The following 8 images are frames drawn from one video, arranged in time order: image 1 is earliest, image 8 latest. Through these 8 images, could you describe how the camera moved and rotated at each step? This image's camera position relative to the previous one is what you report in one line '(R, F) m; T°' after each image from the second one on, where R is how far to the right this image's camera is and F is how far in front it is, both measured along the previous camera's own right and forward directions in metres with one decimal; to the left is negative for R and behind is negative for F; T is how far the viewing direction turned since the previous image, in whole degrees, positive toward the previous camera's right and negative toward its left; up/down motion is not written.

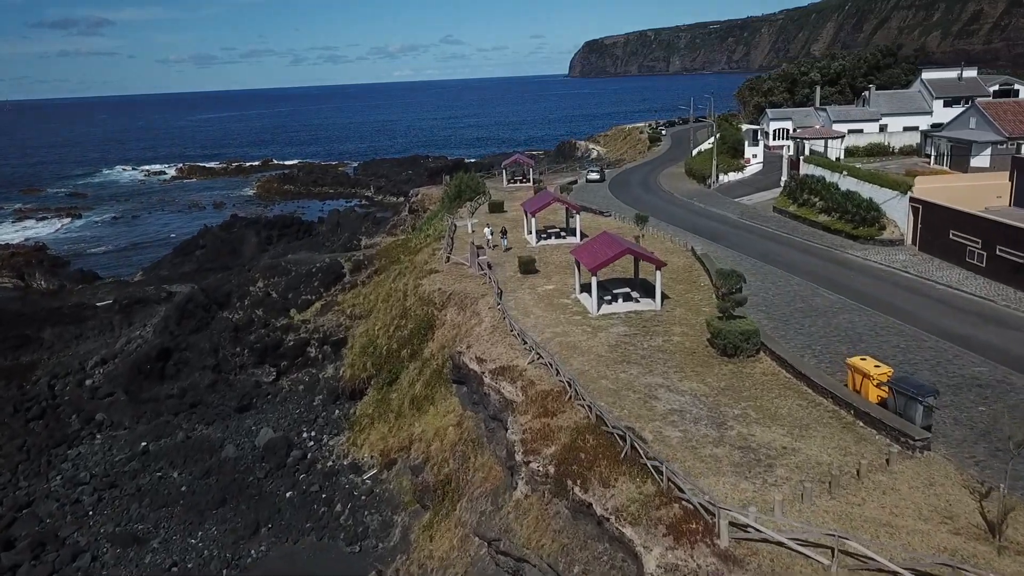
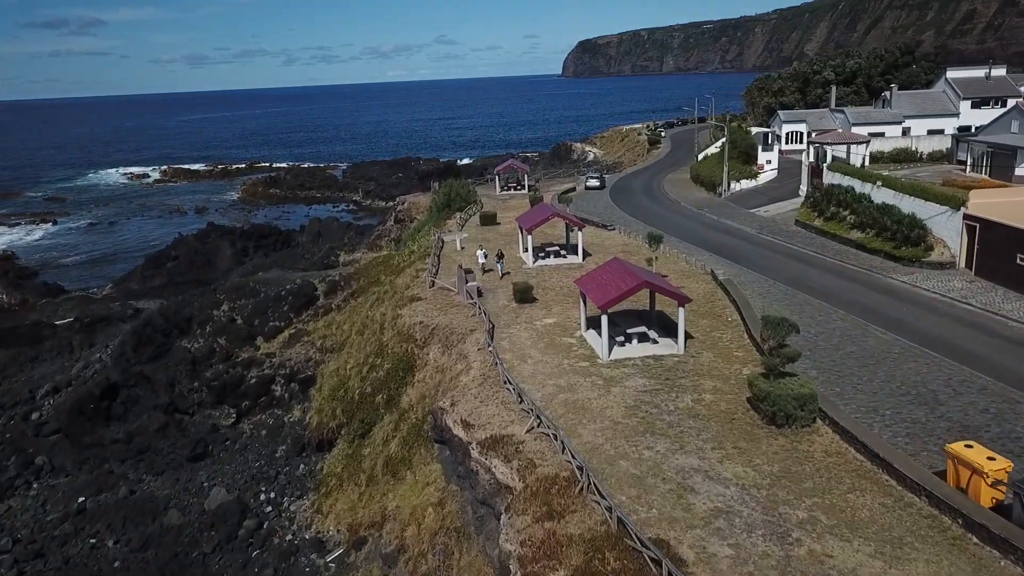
(0.0, +4.2) m; 0°
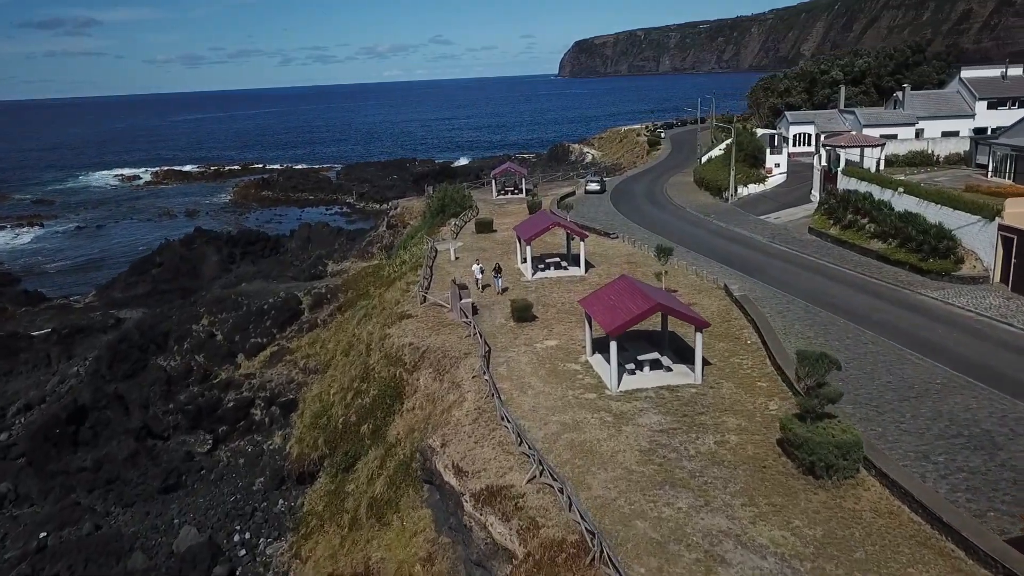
(0.0, +2.1) m; 0°
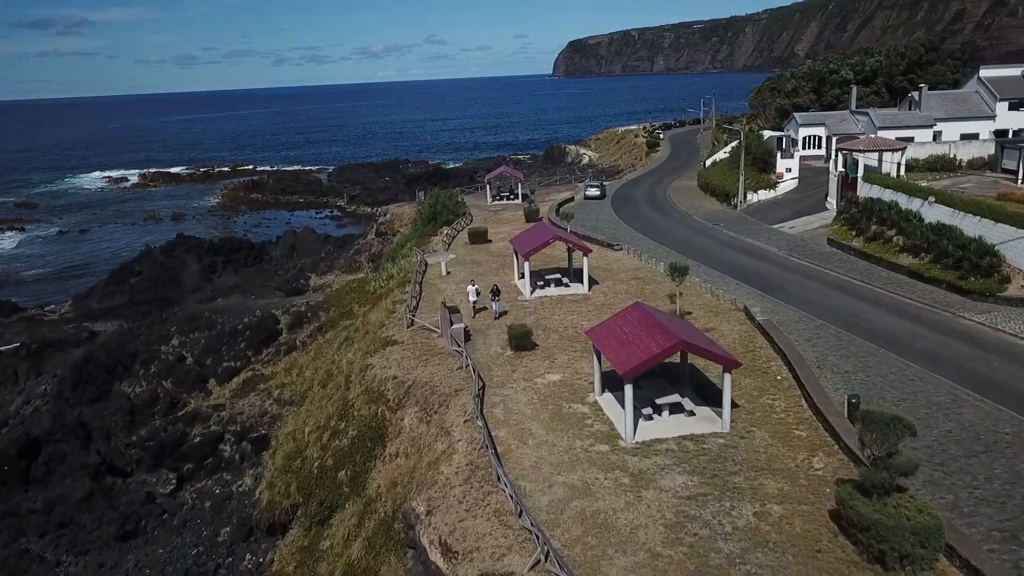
(-0.1, +2.6) m; 0°
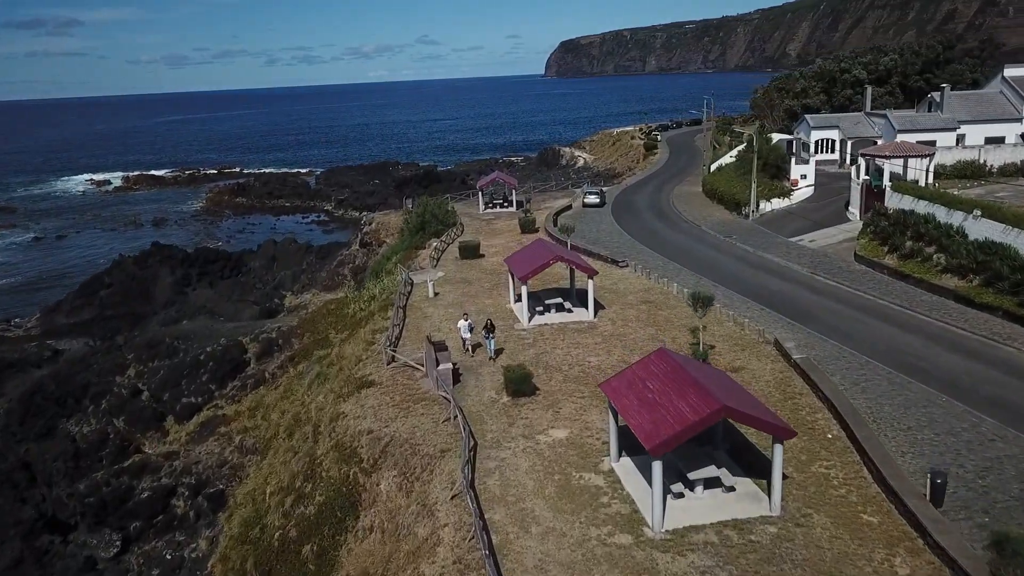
(-0.1, +3.2) m; +1°
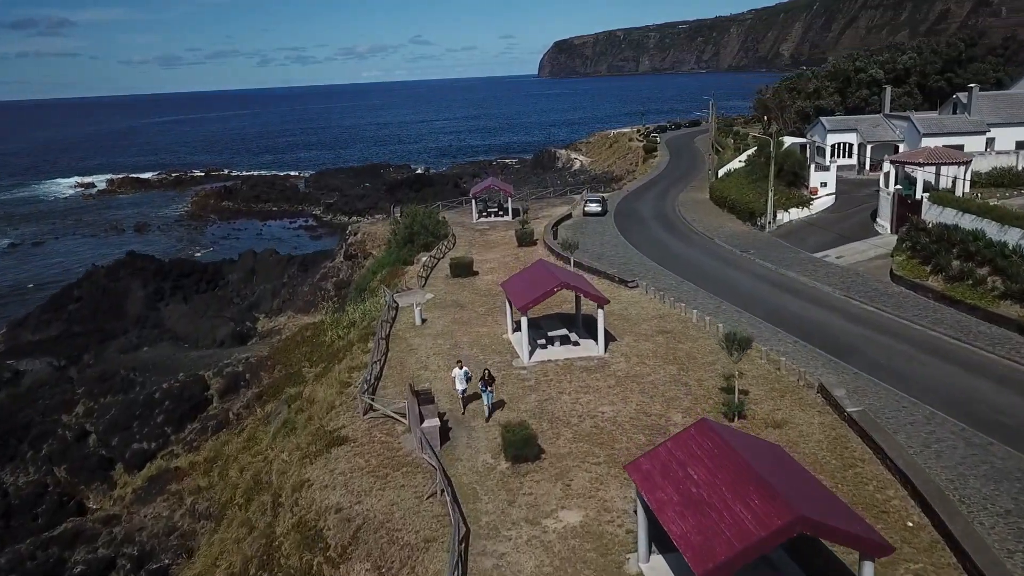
(-0.1, +3.2) m; 0°
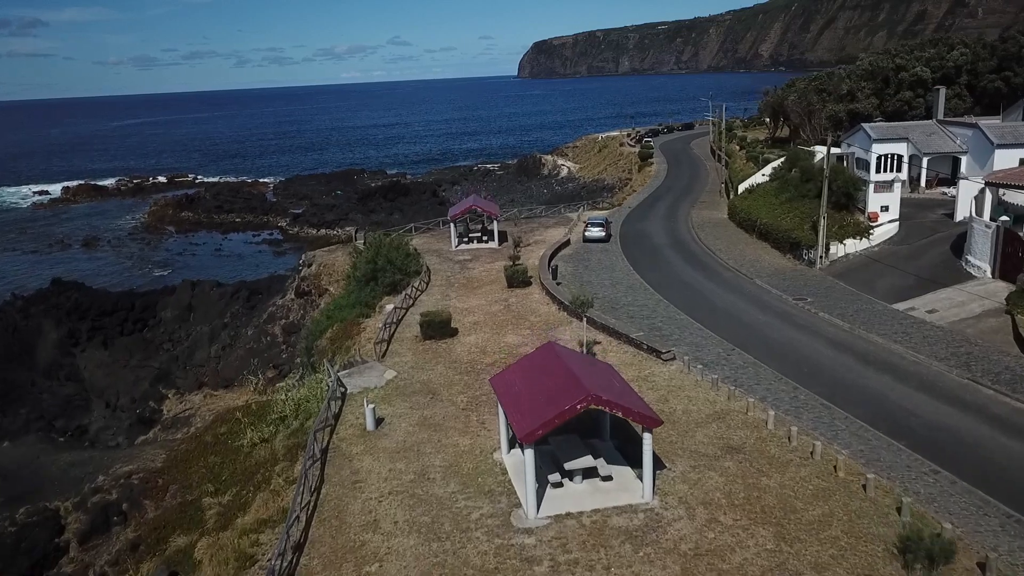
(-0.3, +7.4) m; +1°
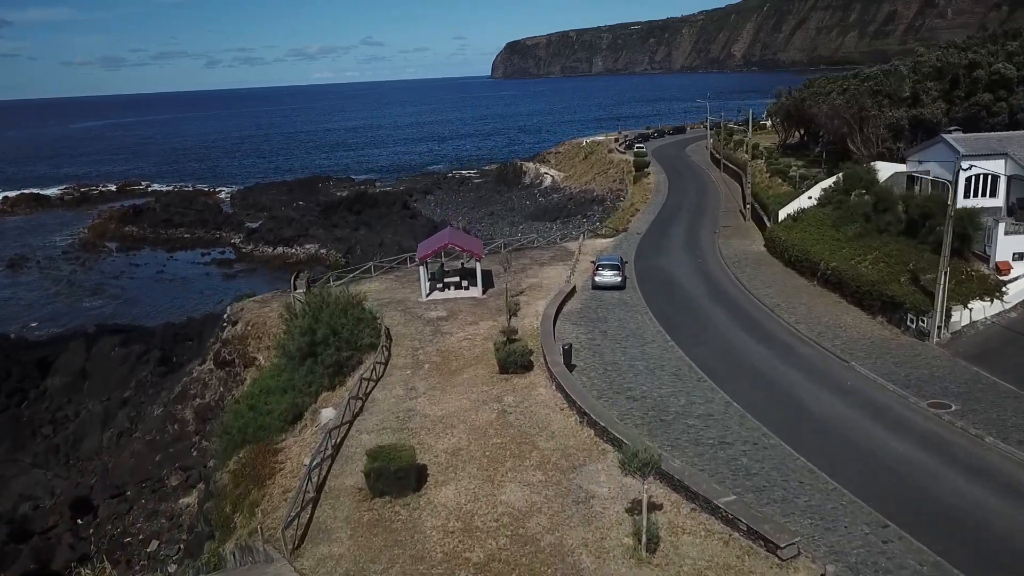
(-0.5, +8.7) m; +2°
